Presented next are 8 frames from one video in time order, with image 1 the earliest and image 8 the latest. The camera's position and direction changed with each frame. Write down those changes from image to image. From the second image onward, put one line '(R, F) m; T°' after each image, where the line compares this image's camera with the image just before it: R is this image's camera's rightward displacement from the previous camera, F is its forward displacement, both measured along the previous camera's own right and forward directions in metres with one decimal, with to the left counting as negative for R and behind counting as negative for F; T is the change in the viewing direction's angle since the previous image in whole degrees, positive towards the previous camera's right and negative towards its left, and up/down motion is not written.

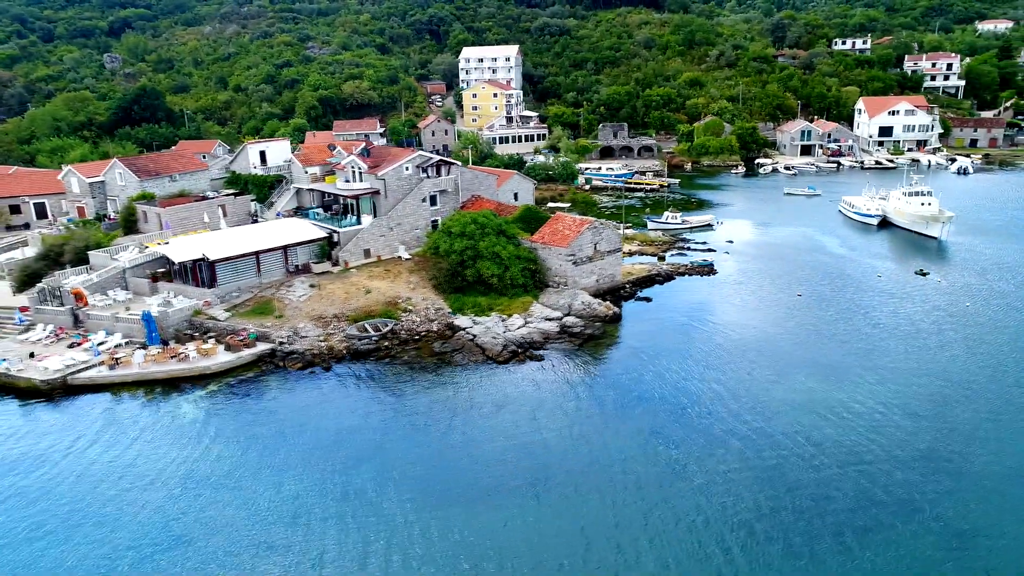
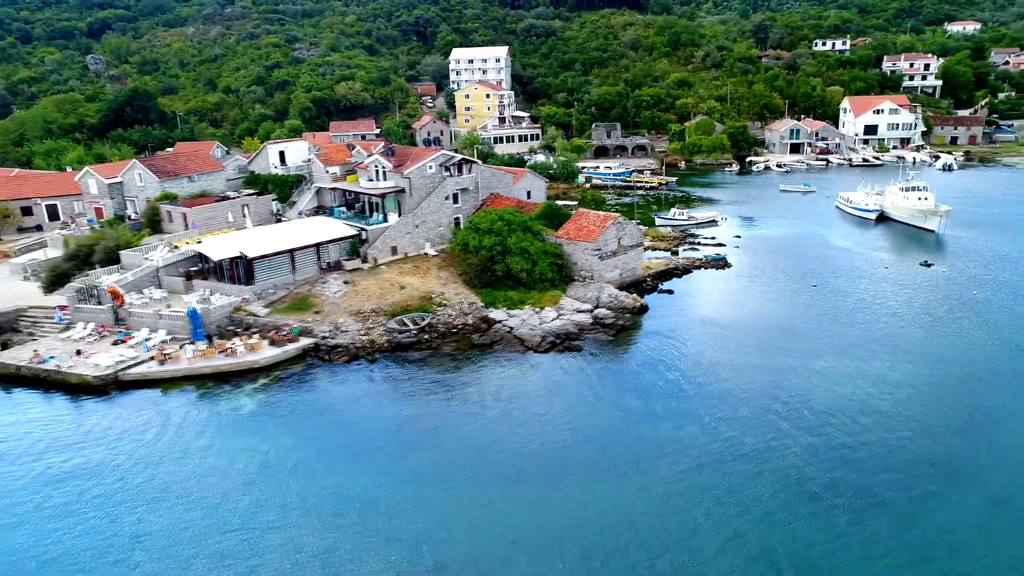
(-2.3, -0.9) m; +2°
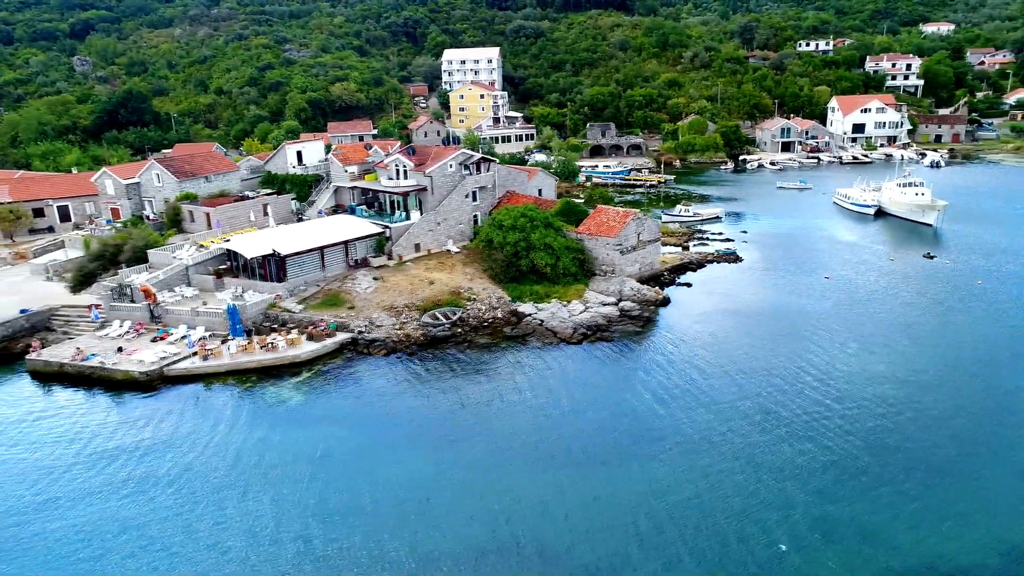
(-2.0, -0.8) m; +2°
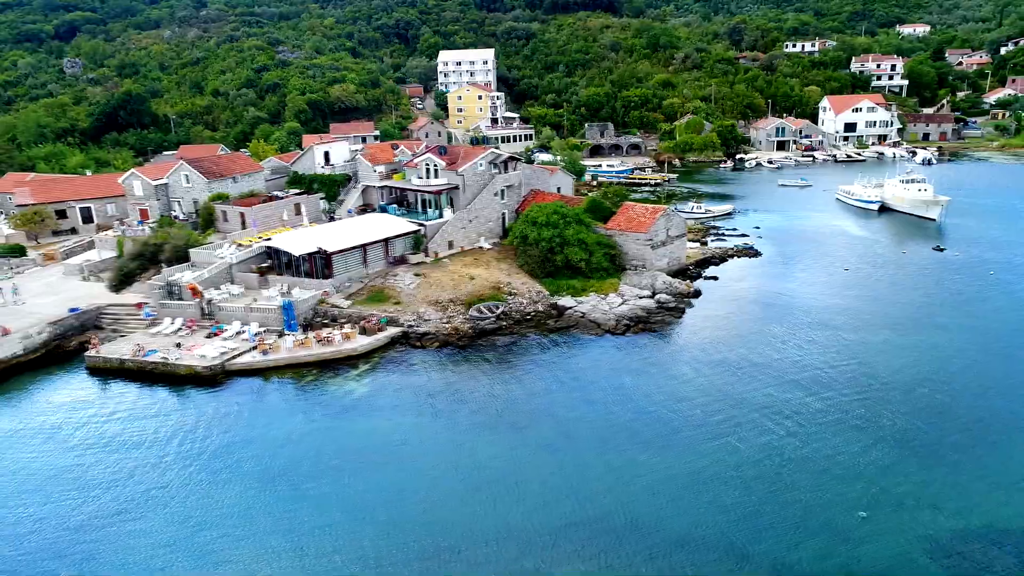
(-2.6, -0.9) m; +2°
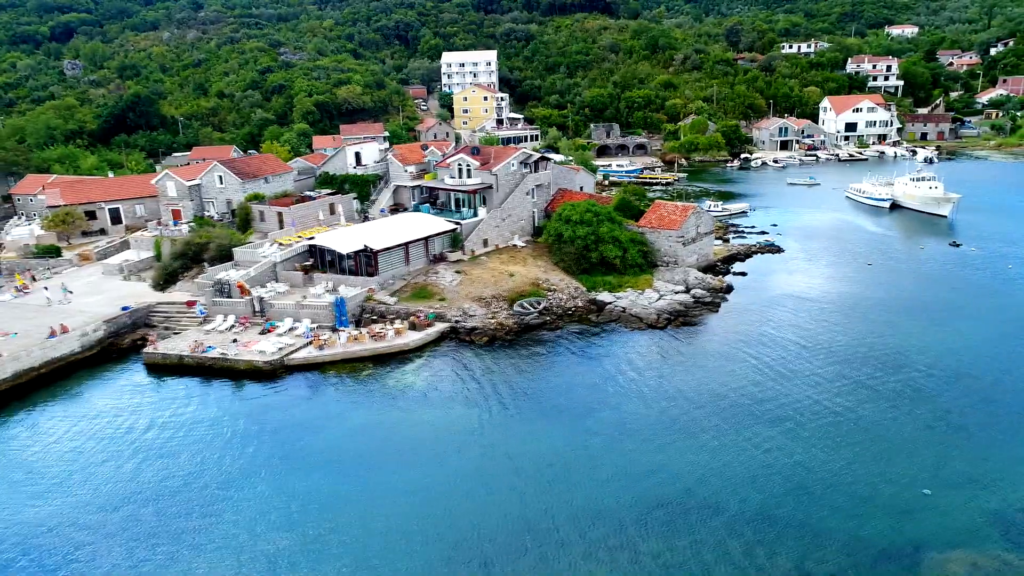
(-2.3, -0.8) m; +1°
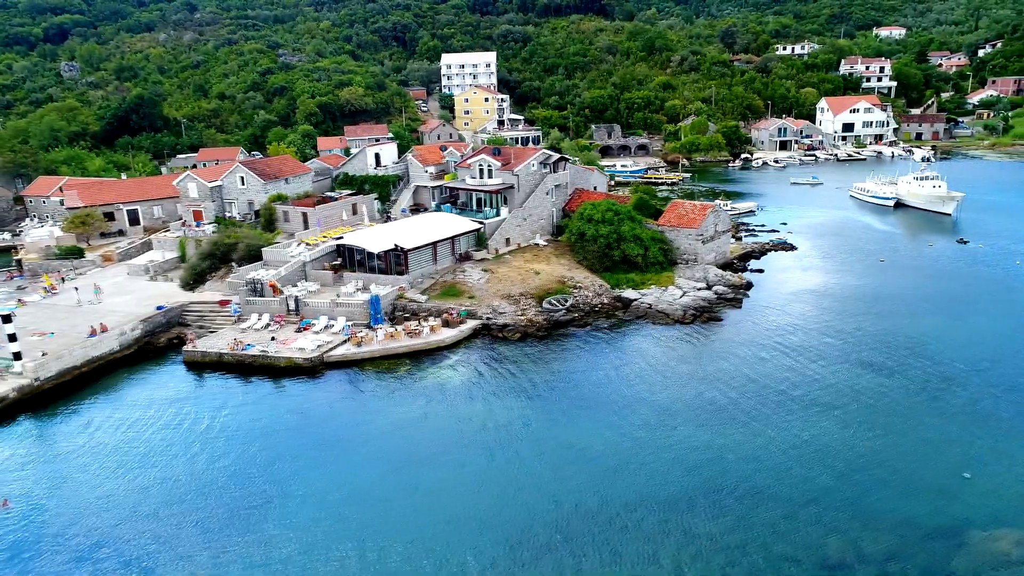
(-1.8, -0.6) m; +1°
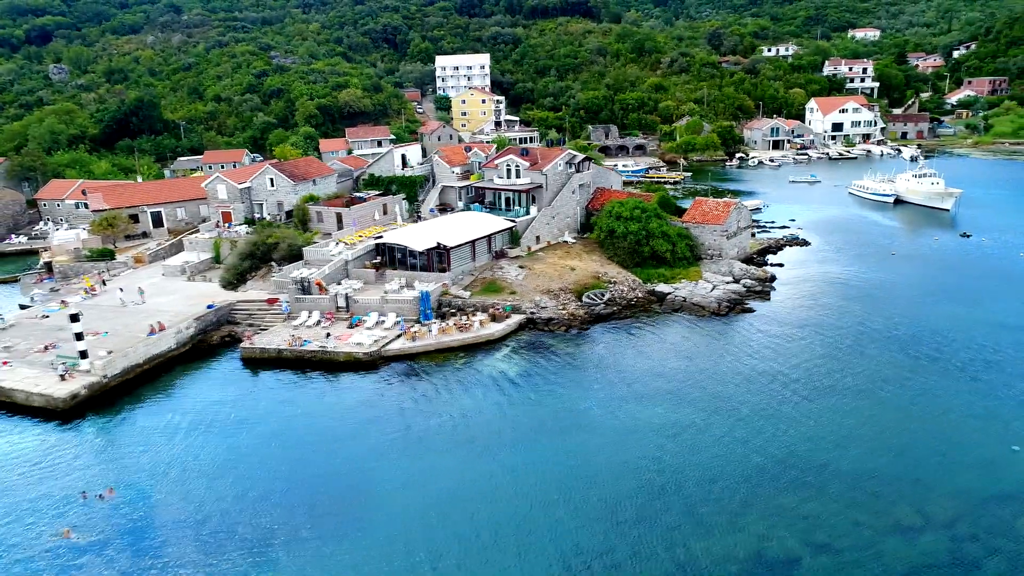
(-2.9, -1.1) m; +2°
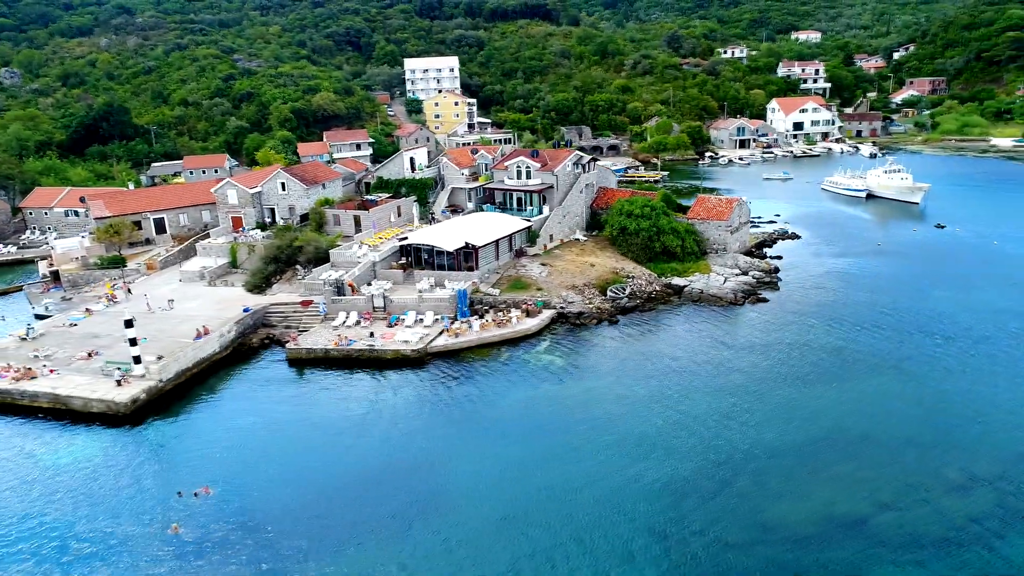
(-3.7, -1.1) m; +4°
